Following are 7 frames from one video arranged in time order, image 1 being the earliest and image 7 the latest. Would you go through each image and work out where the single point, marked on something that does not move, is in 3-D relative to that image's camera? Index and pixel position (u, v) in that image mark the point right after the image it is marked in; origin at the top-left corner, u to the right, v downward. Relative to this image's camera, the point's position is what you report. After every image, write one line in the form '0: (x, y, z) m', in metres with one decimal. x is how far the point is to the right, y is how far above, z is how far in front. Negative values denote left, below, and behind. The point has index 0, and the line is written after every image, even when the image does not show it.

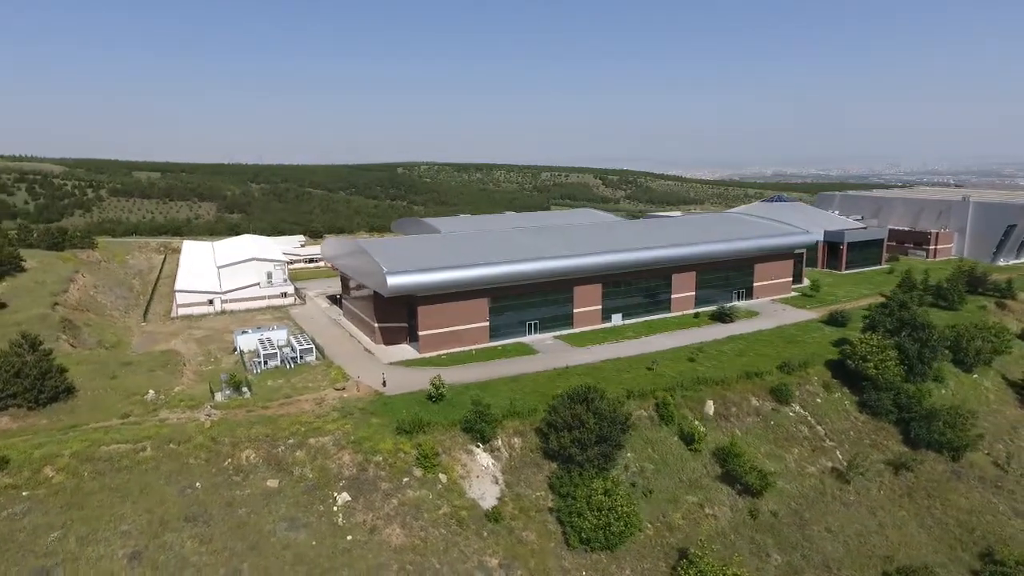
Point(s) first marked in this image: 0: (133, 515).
0: (-10.7, -6.4, +17.1) m
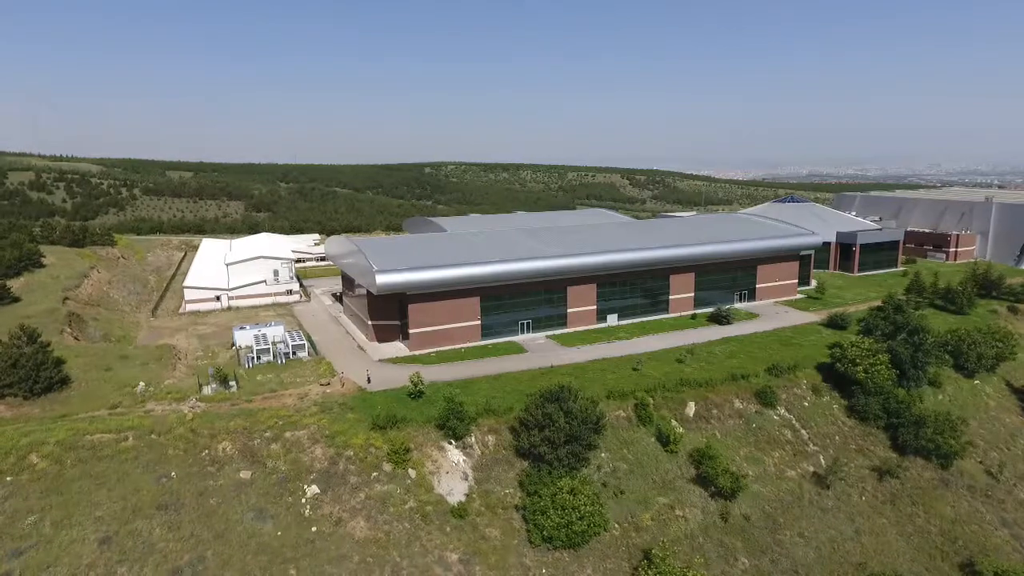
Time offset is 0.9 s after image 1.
0: (-11.9, -6.3, +17.7) m
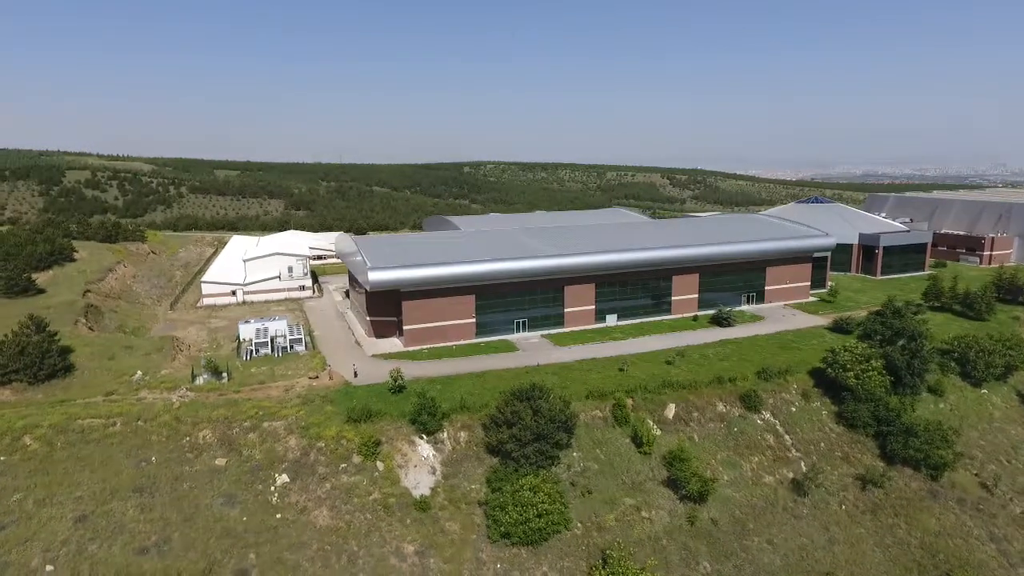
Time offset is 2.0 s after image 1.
0: (-13.2, -6.0, +18.8) m
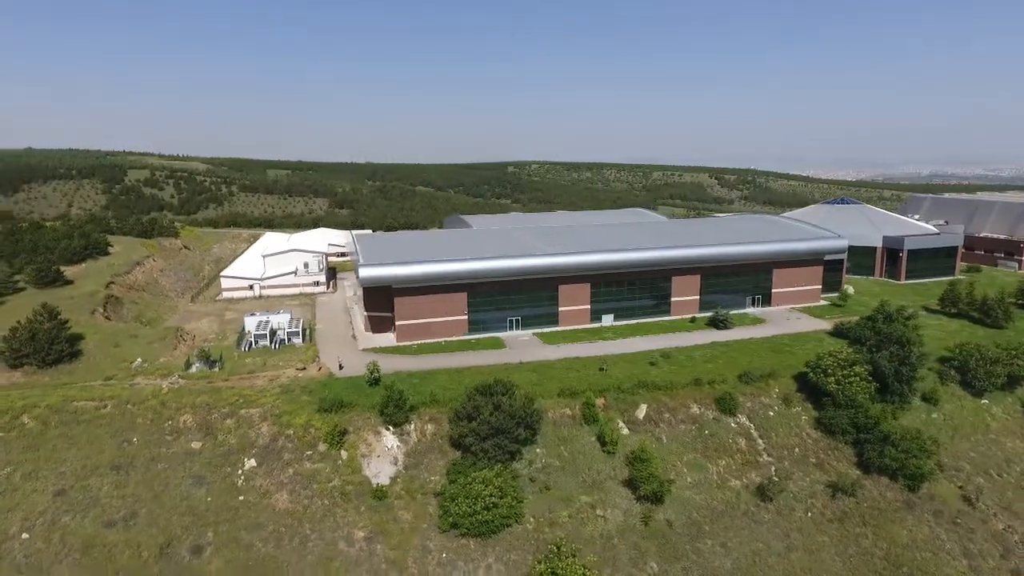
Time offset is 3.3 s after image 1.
0: (-14.7, -5.7, +20.2) m
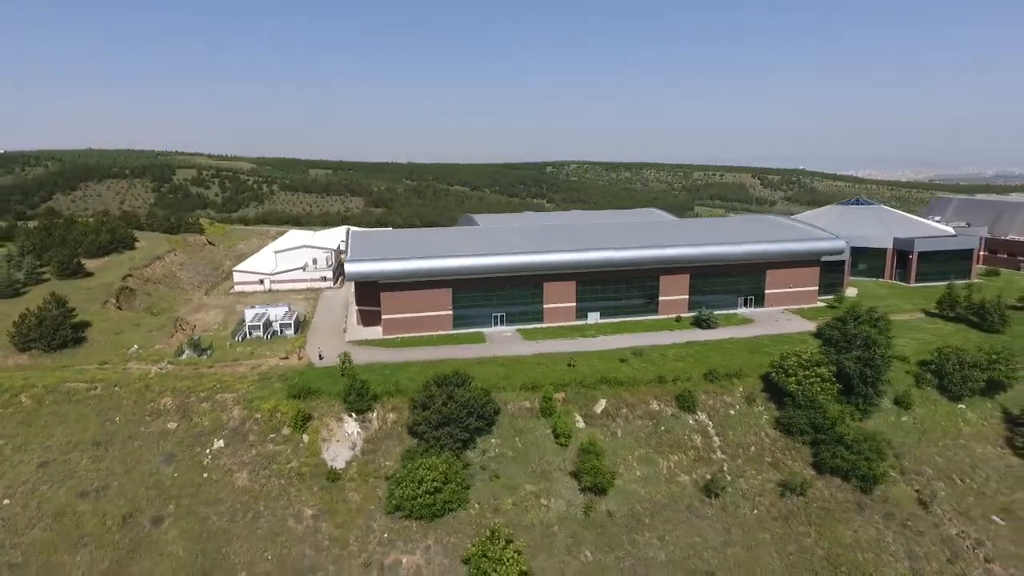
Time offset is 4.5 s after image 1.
0: (-16.5, -5.4, +22.0) m
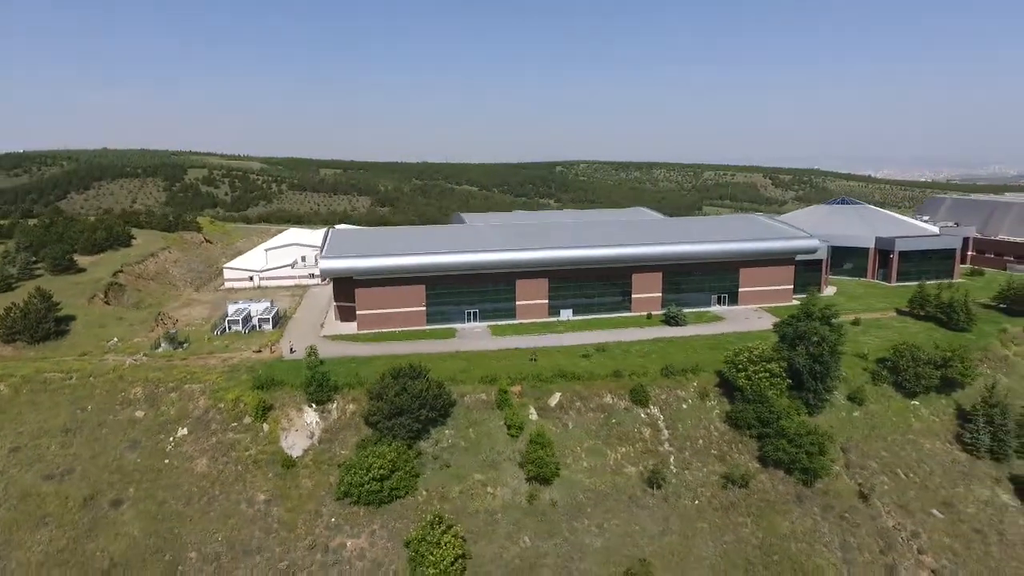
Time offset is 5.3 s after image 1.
0: (-18.3, -5.1, +23.0) m
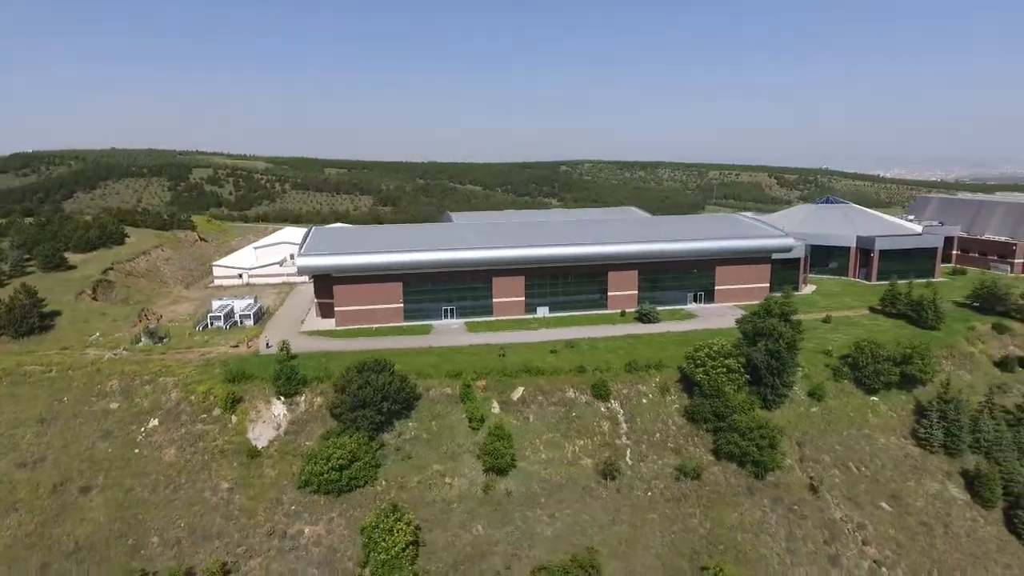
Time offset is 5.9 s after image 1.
0: (-19.9, -4.9, +23.9) m
